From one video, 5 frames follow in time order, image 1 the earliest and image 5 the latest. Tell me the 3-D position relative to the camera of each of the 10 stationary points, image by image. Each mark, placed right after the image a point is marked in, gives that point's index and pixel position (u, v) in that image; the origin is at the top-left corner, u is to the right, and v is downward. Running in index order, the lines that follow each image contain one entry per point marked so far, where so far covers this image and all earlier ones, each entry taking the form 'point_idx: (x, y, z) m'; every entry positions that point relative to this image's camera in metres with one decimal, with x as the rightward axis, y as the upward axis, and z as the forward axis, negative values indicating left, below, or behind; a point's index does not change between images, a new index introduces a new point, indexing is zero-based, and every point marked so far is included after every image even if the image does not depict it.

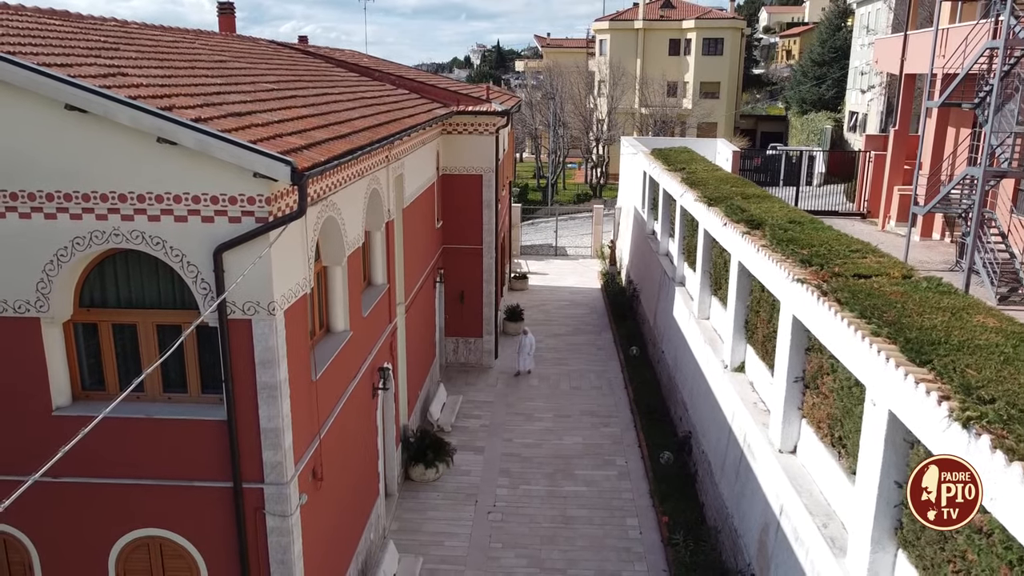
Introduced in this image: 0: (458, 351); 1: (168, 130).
0: (-1.1, -1.3, +17.1) m
1: (-2.5, +1.1, +5.9) m
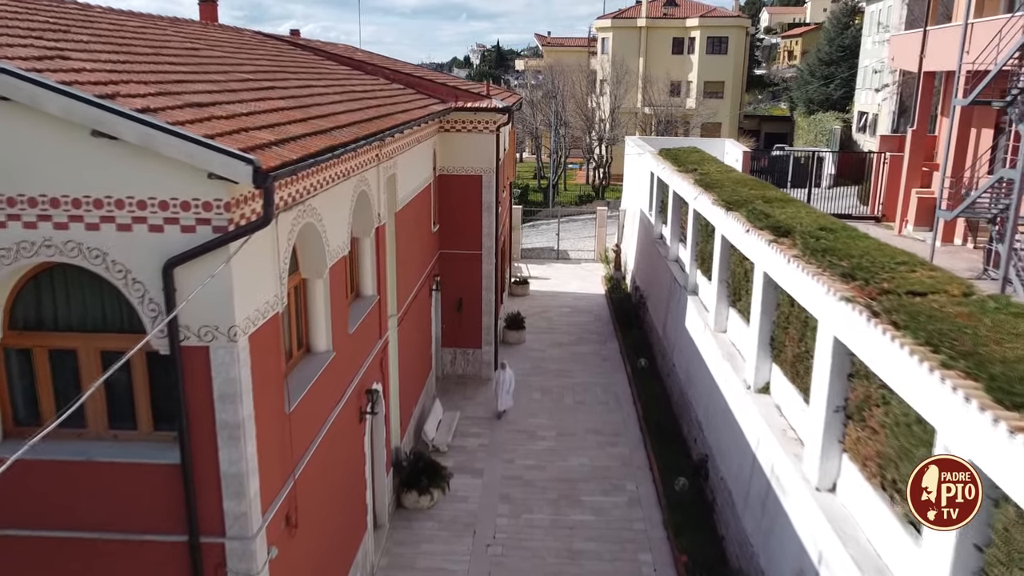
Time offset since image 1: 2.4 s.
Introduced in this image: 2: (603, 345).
0: (-1.1, -1.5, +16.1) m
1: (-2.5, +1.0, +4.9) m
2: (+2.1, -1.3, +18.3) m
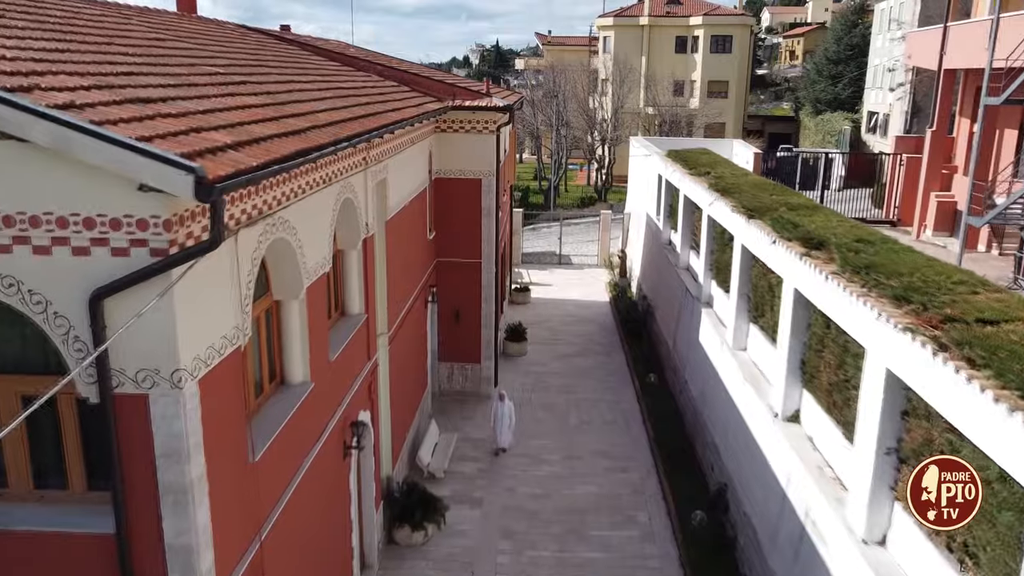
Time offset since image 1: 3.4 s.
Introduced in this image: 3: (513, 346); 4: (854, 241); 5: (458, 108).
0: (-1.1, -1.7, +15.1) m
1: (-2.4, +0.8, +3.9) m
2: (+2.1, -1.5, +17.3) m
3: (0.0, -1.2, +17.2) m
4: (+3.7, +0.5, +8.7) m
5: (-0.9, +3.0, +13.4) m
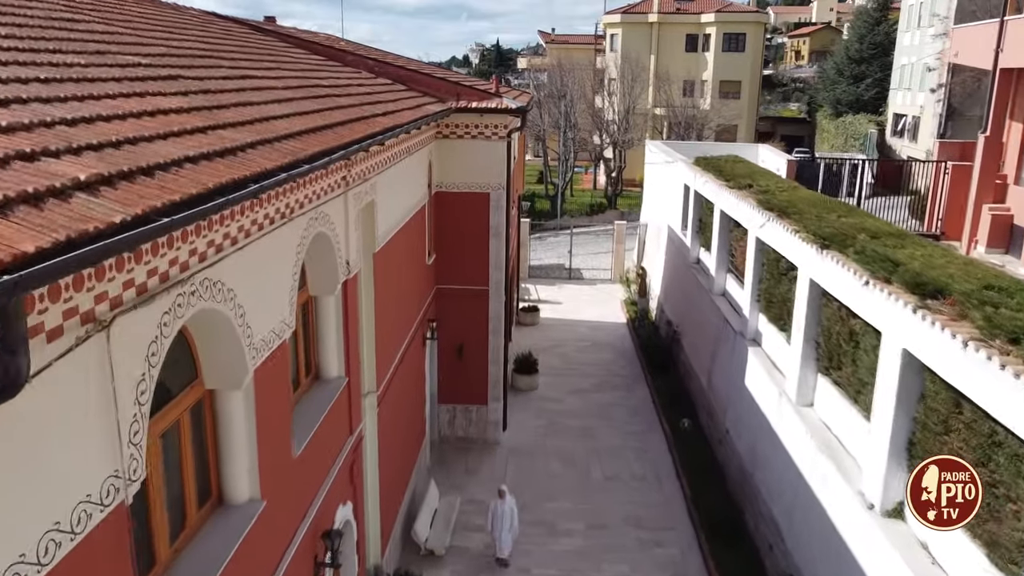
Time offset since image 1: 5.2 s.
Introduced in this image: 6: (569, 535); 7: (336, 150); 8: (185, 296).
0: (-0.9, -2.2, +13.1) m
1: (-2.2, +0.3, +1.9) m
2: (+2.3, -2.0, +15.3) m
3: (+0.2, -1.7, +15.2) m
4: (+3.9, 0.0, +6.7) m
5: (-0.7, +2.5, +11.3) m
6: (+0.7, -3.2, +10.6) m
7: (-1.2, +0.9, +5.4) m
8: (-1.5, 0.0, +3.8) m
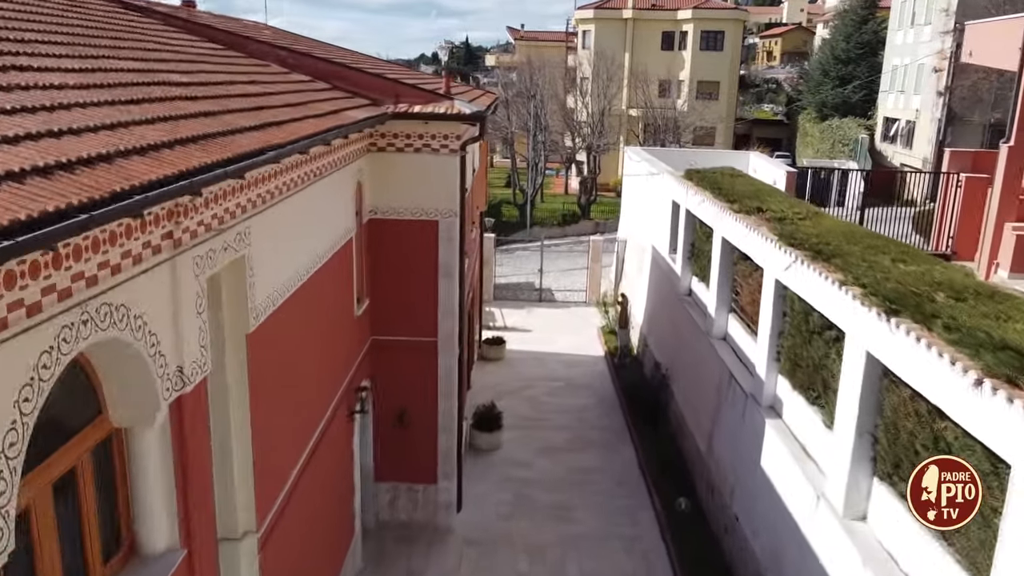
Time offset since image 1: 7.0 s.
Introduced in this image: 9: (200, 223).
0: (-1.5, -2.8, +10.5) m
1: (-2.4, -0.3, -0.8) m
2: (+1.6, -2.6, +12.8) m
3: (-0.4, -2.4, +12.6) m
4: (+3.5, -0.6, +4.2) m
5: (-1.2, +1.9, +8.7) m
6: (+0.3, -3.9, +8.1) m
7: (-1.5, +0.3, +2.8) m
8: (-1.8, -0.7, +1.2) m
9: (-1.7, +0.3, +4.3) m
